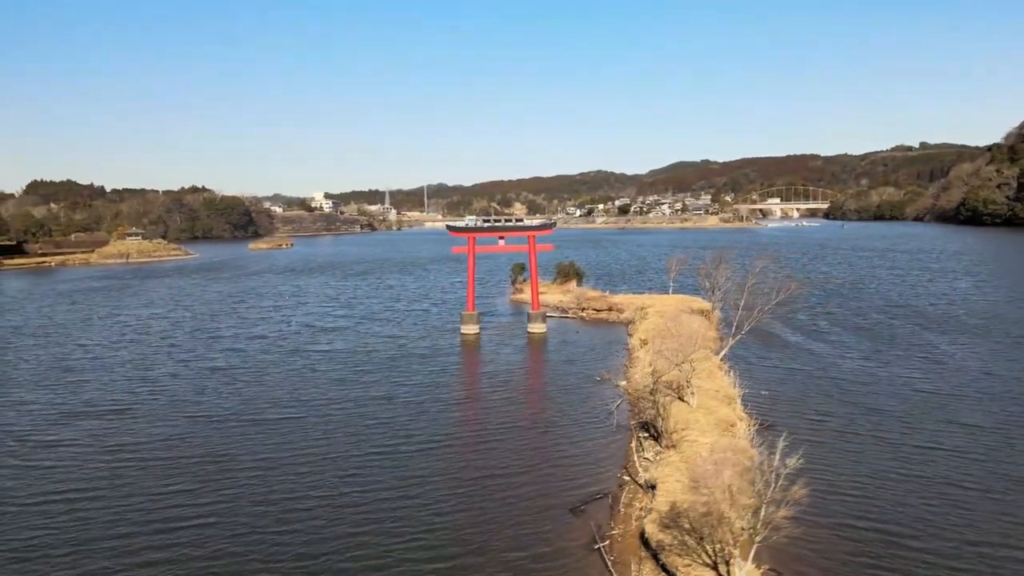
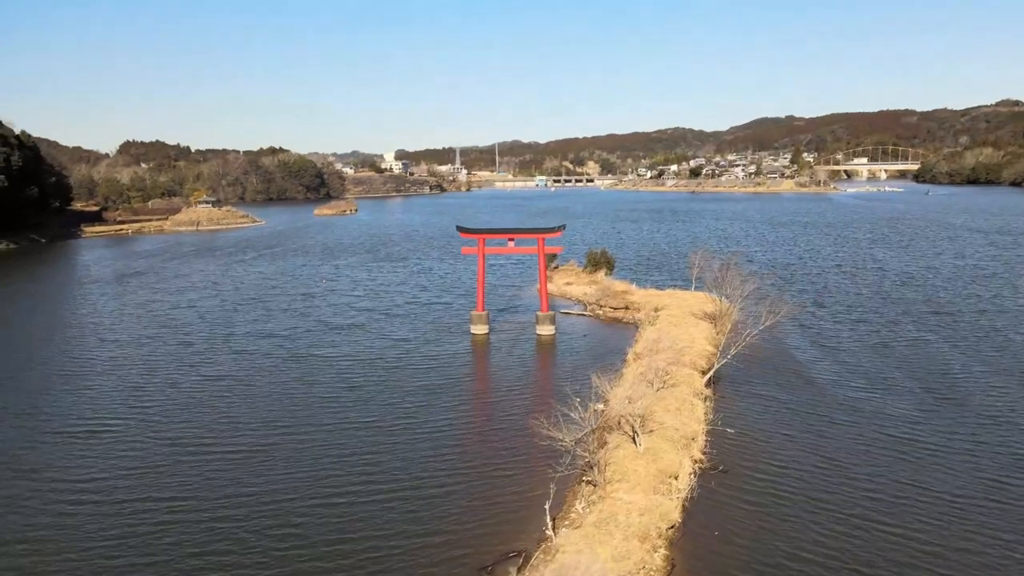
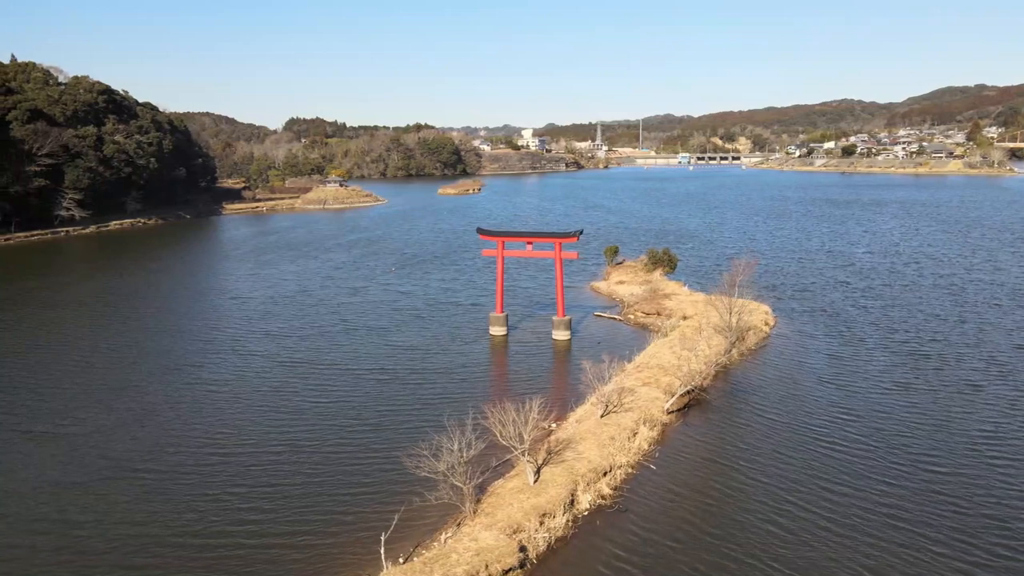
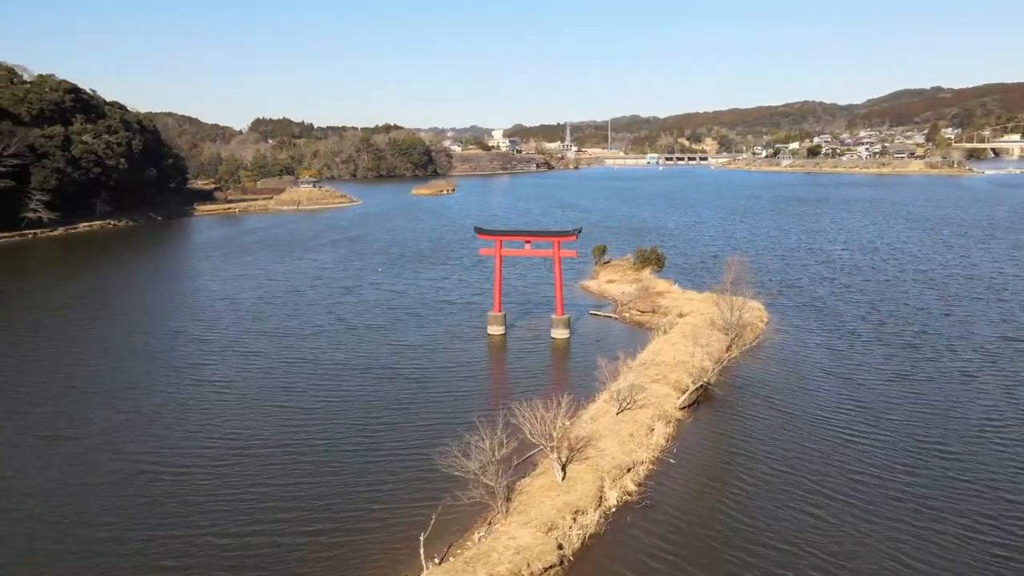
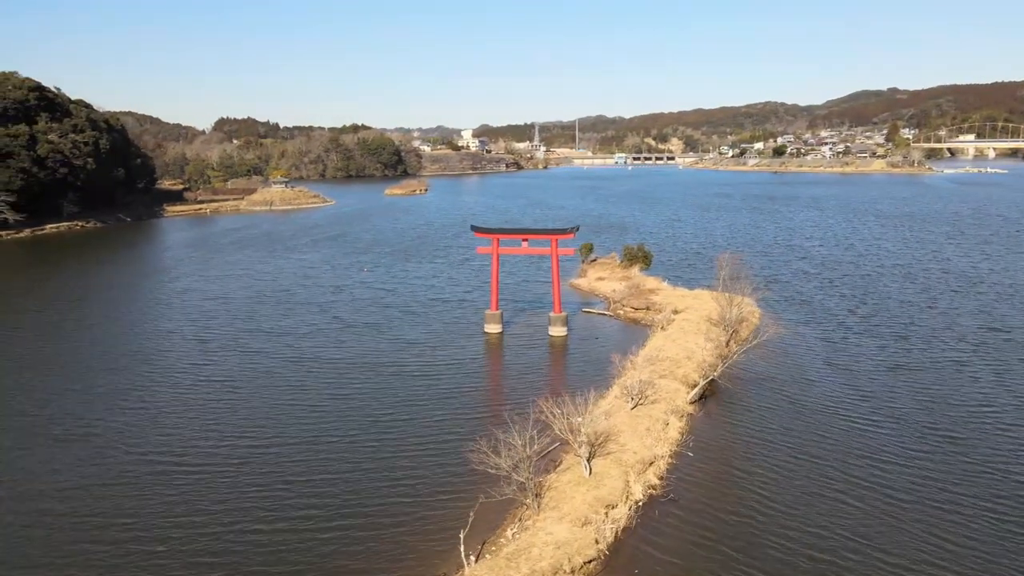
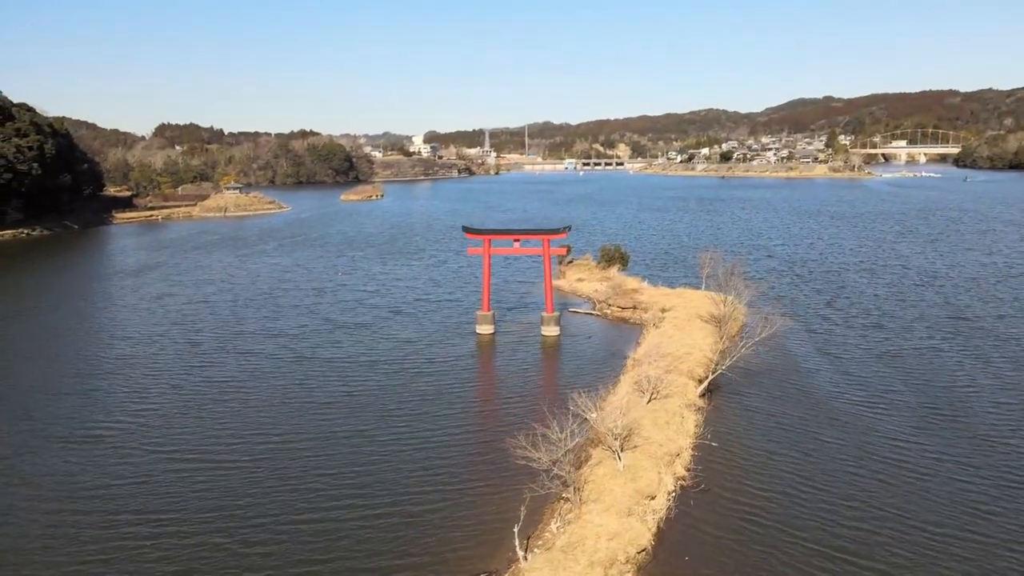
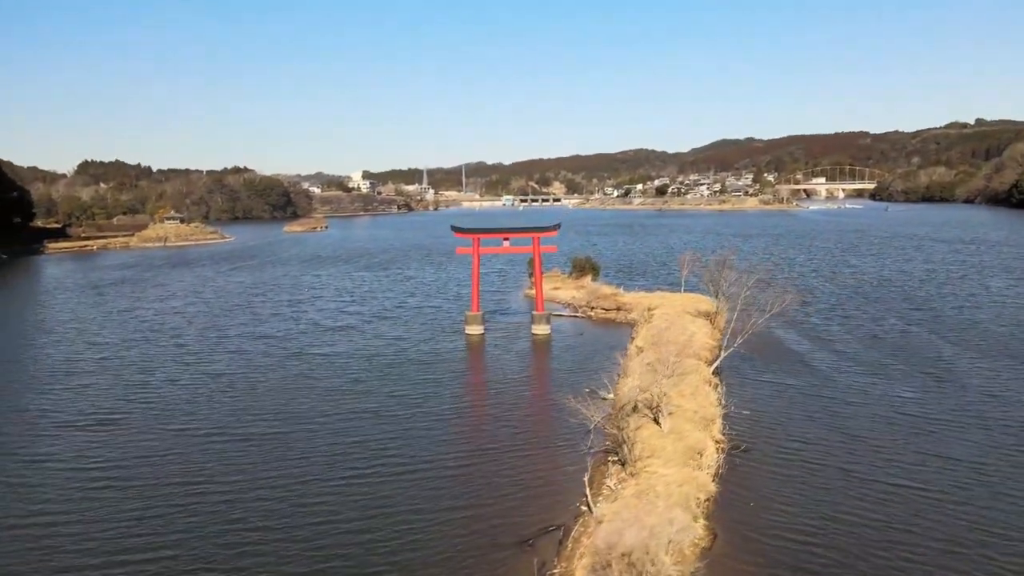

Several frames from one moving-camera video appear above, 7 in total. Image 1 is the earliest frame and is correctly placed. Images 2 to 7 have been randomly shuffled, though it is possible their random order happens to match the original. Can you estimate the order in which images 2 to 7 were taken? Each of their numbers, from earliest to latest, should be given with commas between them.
7, 2, 6, 5, 4, 3
